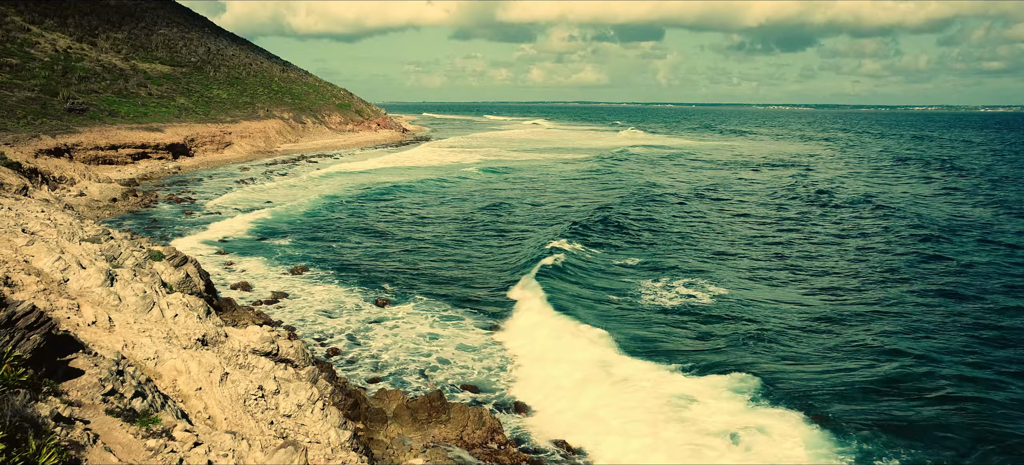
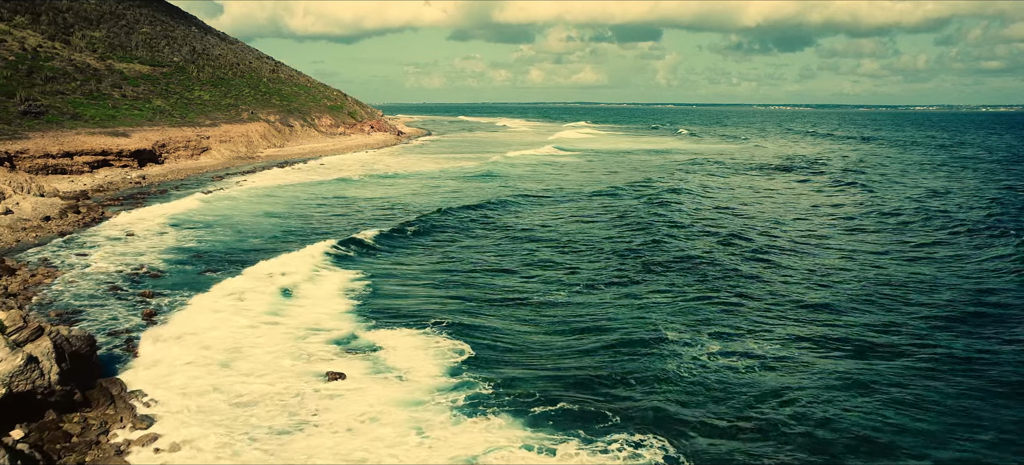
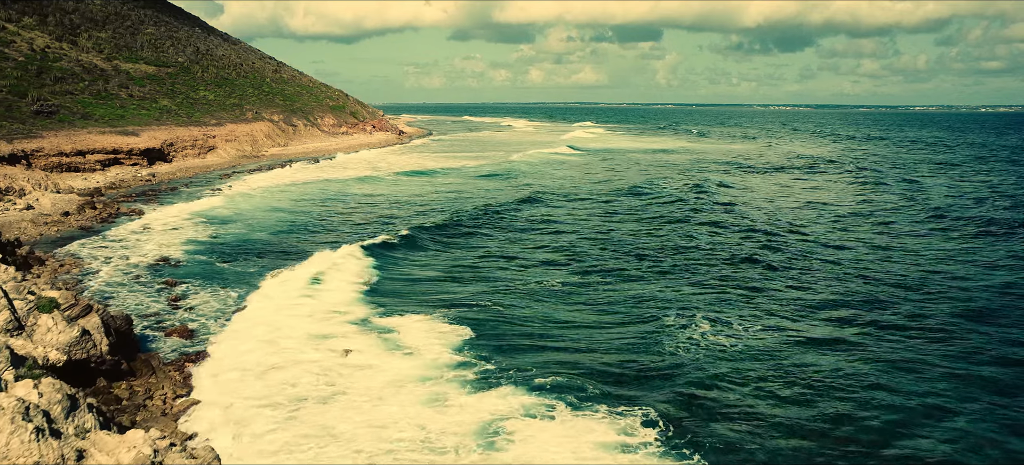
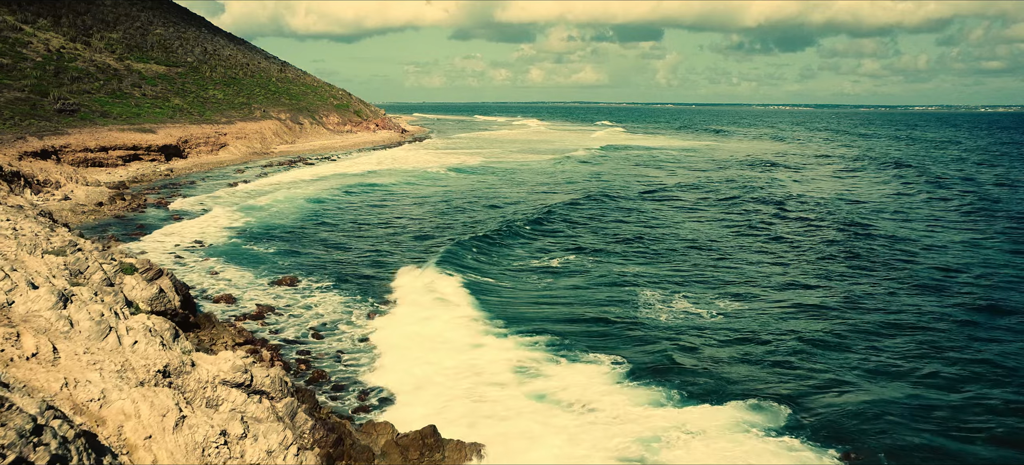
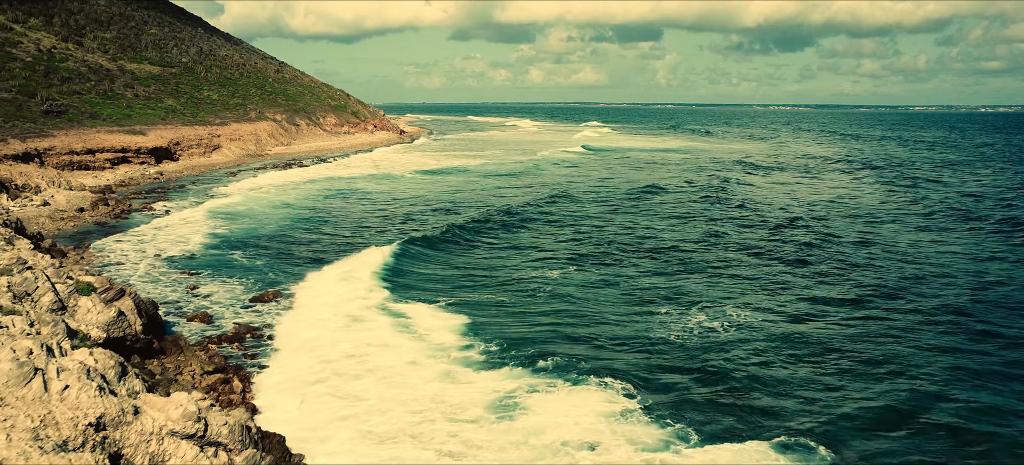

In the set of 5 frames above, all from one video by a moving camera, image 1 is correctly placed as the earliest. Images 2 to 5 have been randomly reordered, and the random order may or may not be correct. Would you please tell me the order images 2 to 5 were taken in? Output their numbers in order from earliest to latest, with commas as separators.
4, 5, 3, 2
